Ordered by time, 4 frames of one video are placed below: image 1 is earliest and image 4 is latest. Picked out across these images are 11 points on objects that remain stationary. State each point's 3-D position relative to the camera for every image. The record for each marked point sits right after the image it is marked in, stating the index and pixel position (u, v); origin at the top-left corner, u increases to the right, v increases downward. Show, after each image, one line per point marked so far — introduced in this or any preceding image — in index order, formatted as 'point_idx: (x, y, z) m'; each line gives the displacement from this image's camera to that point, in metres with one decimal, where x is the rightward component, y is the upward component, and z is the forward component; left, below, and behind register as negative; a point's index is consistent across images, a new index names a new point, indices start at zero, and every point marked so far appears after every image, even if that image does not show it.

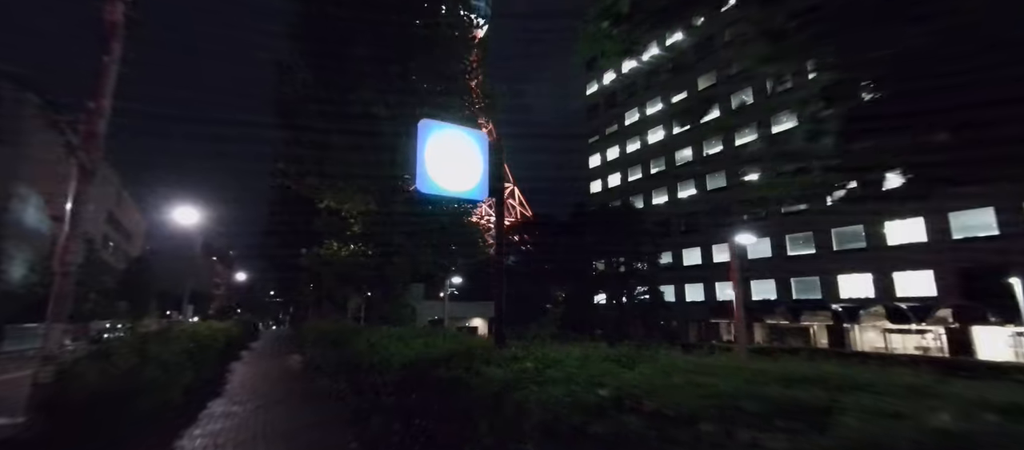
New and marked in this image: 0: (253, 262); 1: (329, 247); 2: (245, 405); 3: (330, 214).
0: (-11.3, -1.6, +19.3) m
1: (-3.5, -0.3, +8.3) m
2: (-3.6, -2.5, +5.9) m
3: (-3.3, +0.3, +8.1) m
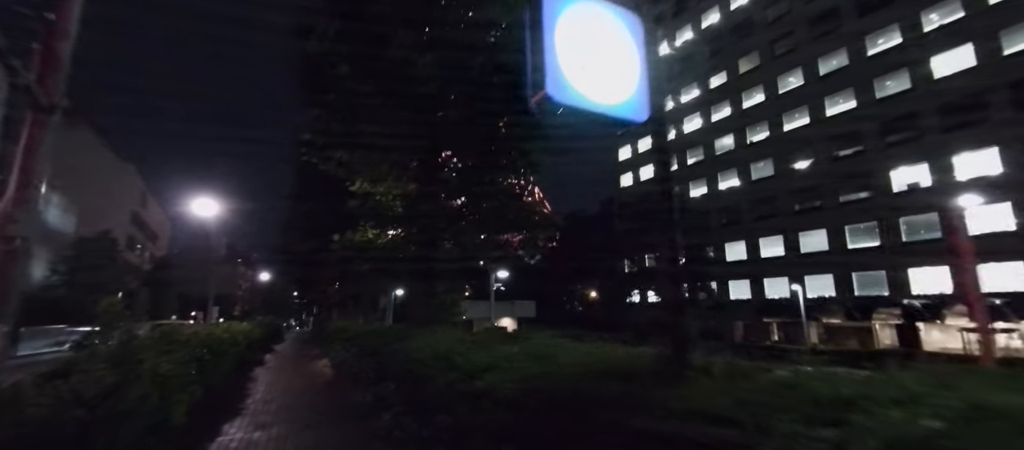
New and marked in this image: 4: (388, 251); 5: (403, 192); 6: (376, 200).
0: (-10.0, -1.5, +18.7) m
1: (-2.6, -0.1, +7.4) m
2: (-2.8, -2.3, +5.1) m
3: (-2.5, +0.5, +7.2) m
4: (-2.0, -0.4, +7.3) m
5: (-1.7, +0.5, +6.6) m
6: (-2.1, +0.4, +7.0) m
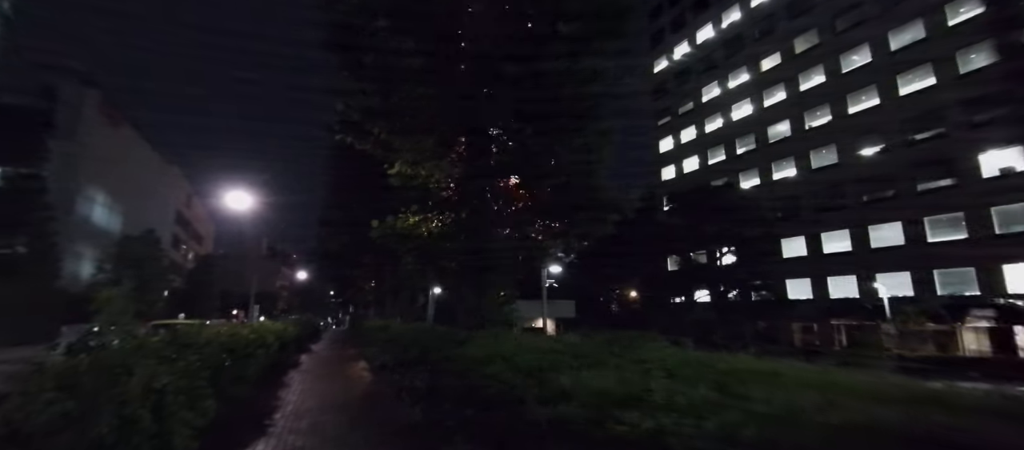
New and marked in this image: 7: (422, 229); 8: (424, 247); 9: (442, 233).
0: (-8.4, -1.4, +18.6) m
1: (-1.8, 0.0, +6.8) m
2: (-2.1, -2.2, +4.5) m
3: (-1.7, +0.6, +6.6) m
4: (-1.3, -0.3, +6.7) m
5: (-0.9, +0.6, +6.0) m
6: (-1.4, +0.6, +6.4) m
7: (-1.4, -0.1, +6.7) m
8: (-1.4, -0.4, +6.9) m
9: (-1.1, -0.2, +6.6) m
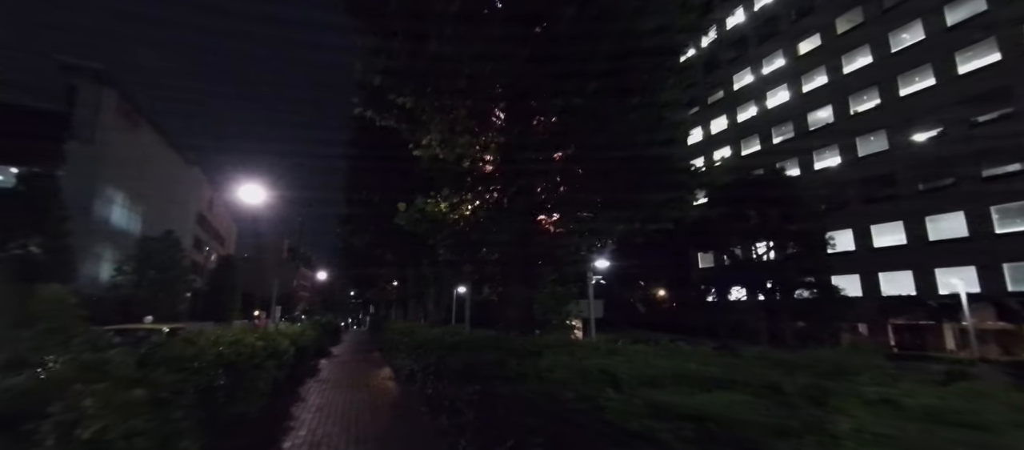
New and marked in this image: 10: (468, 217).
0: (-7.4, -1.4, +18.2) m
1: (-1.3, +0.1, +6.2) m
2: (-1.7, -2.1, +3.8) m
3: (-1.2, +0.7, +6.0) m
4: (-0.7, -0.1, +6.0) m
5: (-0.4, +0.8, +5.3) m
6: (-0.9, +0.7, +5.7) m
7: (-0.9, 0.0, +6.0) m
8: (-0.9, -0.3, +6.2) m
9: (-0.6, 0.0, +5.9) m
10: (-0.8, -0.1, +6.0) m
